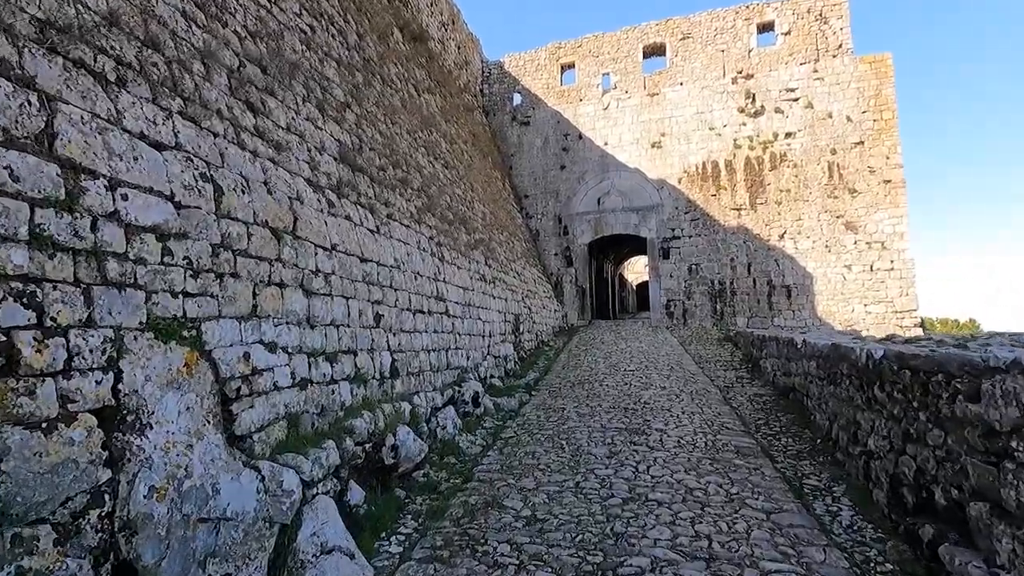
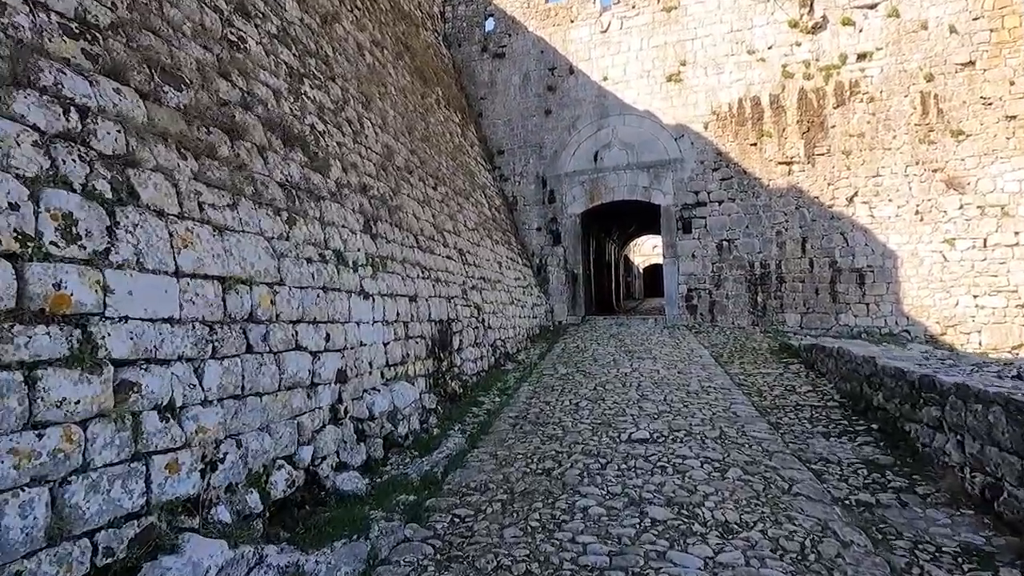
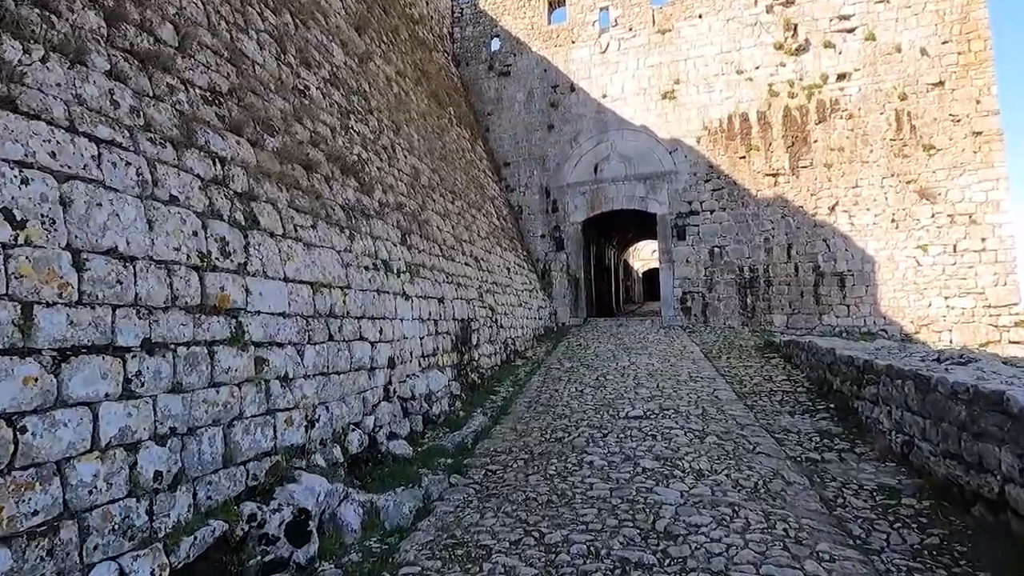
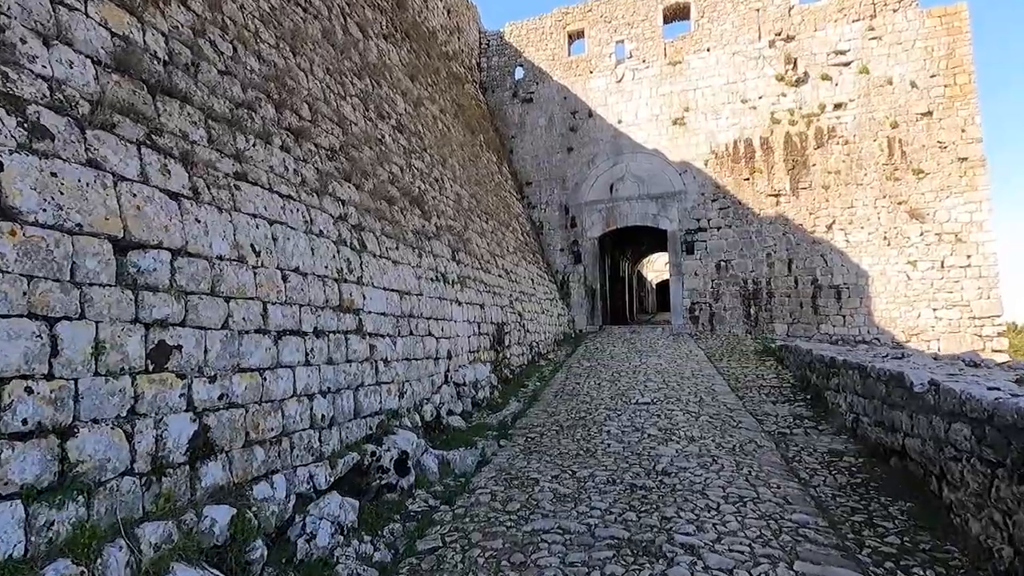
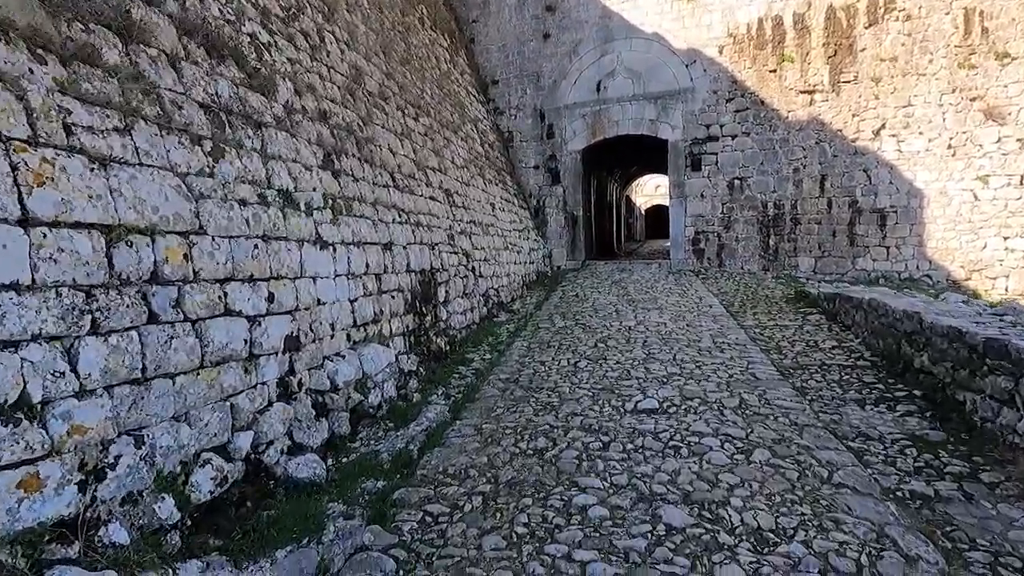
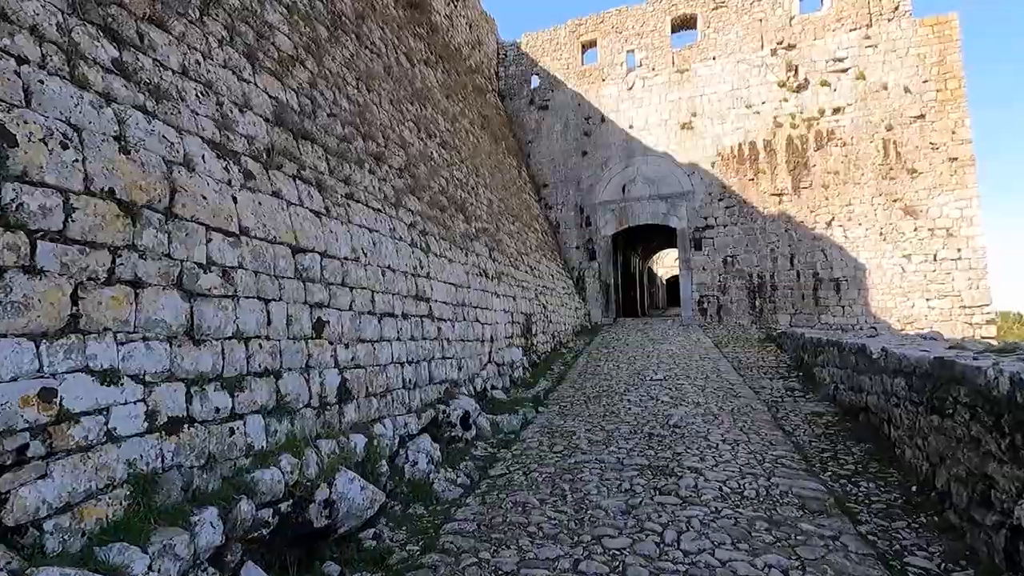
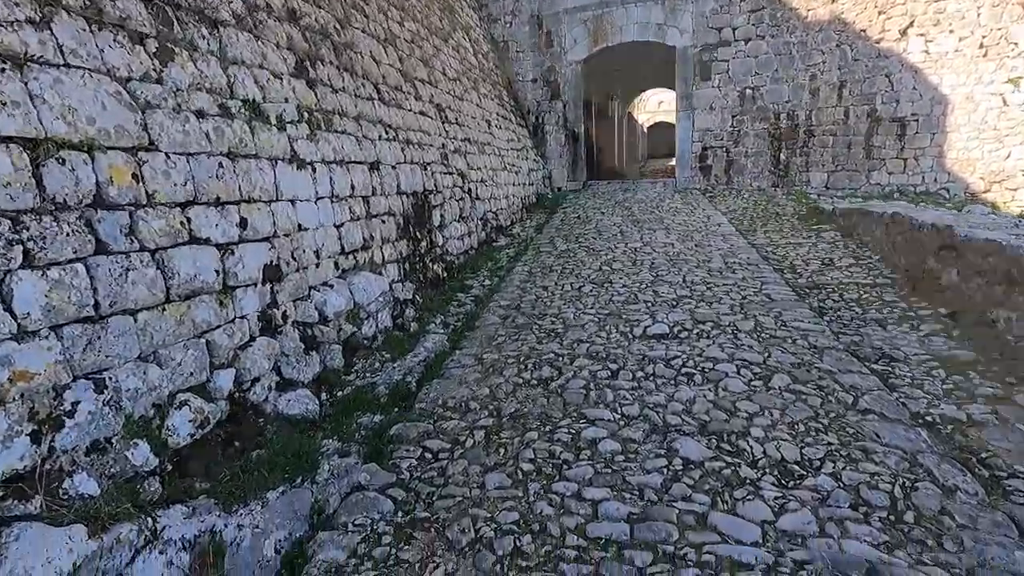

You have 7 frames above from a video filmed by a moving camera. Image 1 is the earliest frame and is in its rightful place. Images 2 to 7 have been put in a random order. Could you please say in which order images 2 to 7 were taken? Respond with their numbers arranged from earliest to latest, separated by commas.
6, 4, 3, 2, 5, 7
